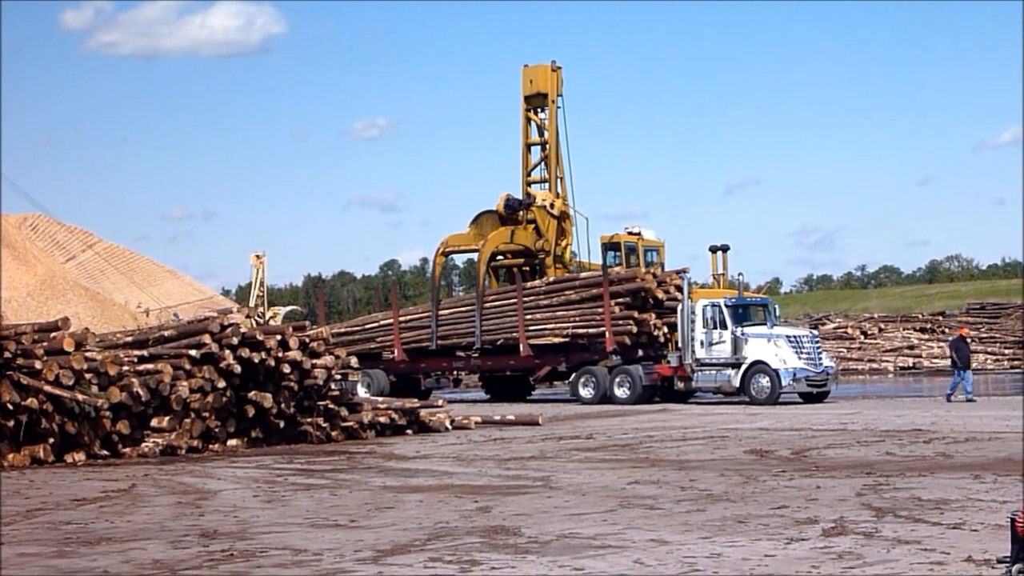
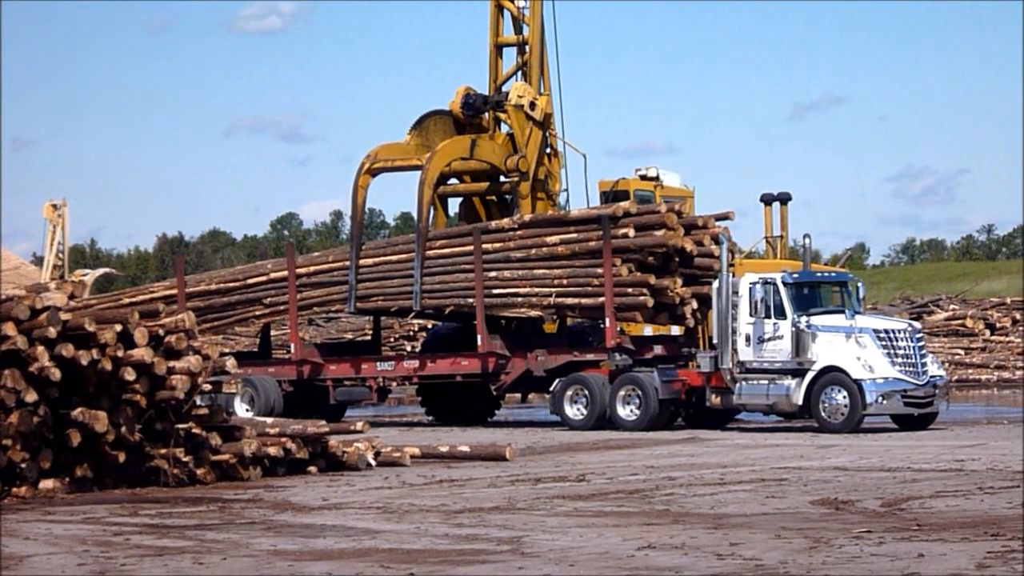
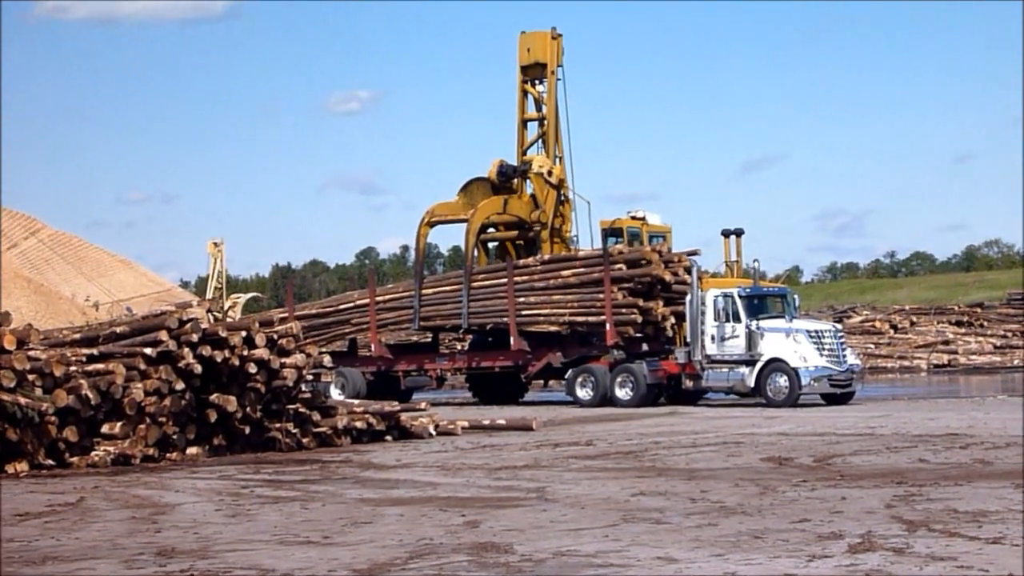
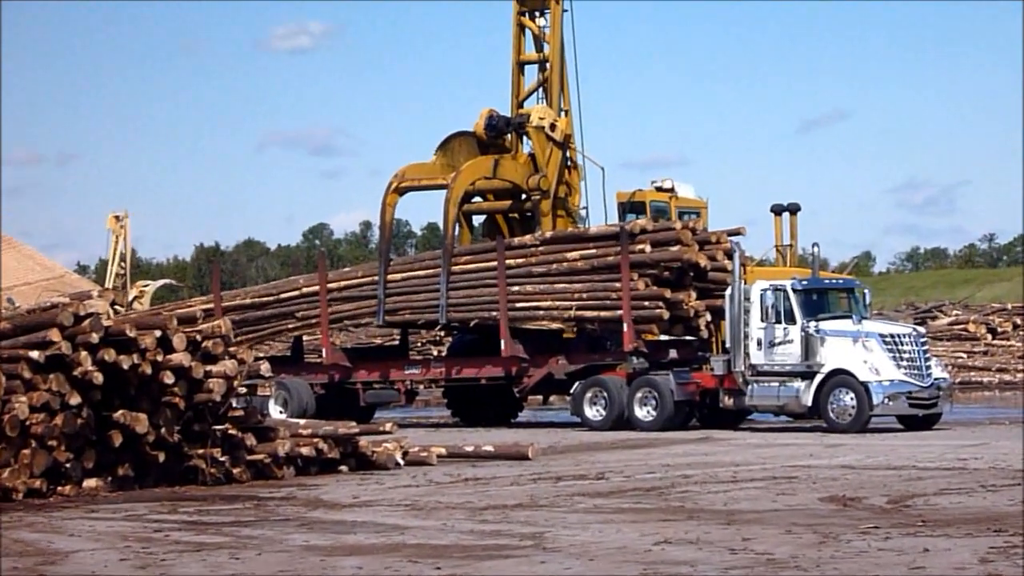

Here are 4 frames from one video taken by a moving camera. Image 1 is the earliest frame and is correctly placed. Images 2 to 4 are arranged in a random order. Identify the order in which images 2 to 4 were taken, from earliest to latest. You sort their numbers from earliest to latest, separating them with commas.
3, 4, 2
